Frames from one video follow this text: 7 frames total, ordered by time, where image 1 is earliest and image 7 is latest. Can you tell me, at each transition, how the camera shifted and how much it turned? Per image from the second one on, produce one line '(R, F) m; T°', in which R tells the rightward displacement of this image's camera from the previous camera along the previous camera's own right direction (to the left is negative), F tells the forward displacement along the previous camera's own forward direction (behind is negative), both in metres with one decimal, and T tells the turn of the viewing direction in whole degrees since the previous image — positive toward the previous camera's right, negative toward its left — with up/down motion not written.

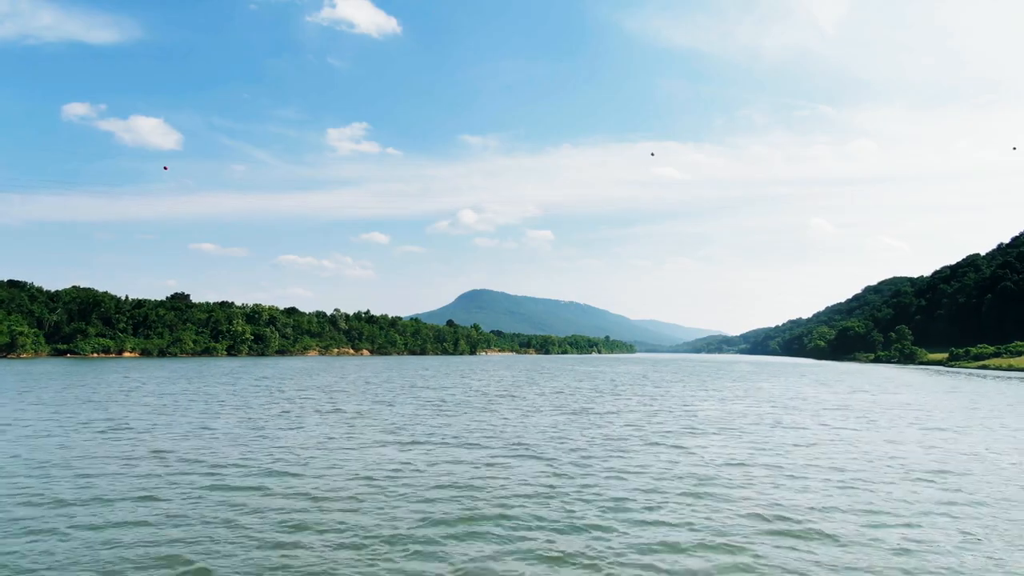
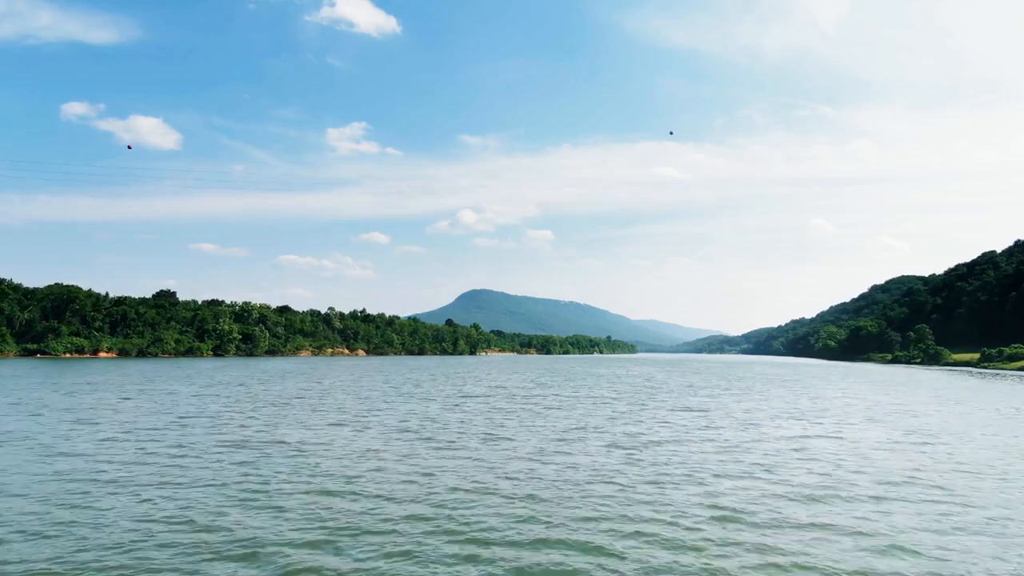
(-0.5, +8.5) m; 0°
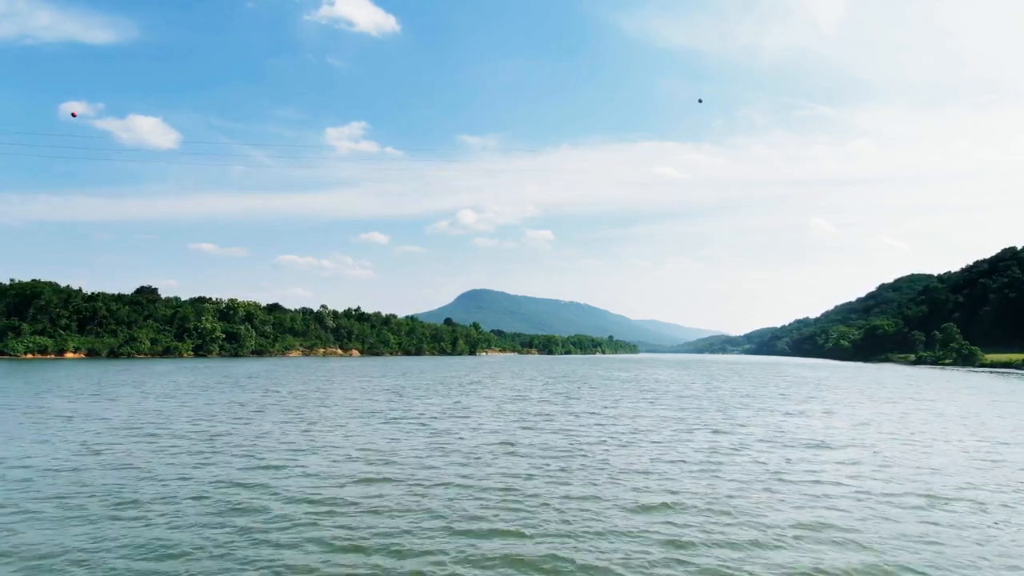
(-0.6, +10.3) m; 0°
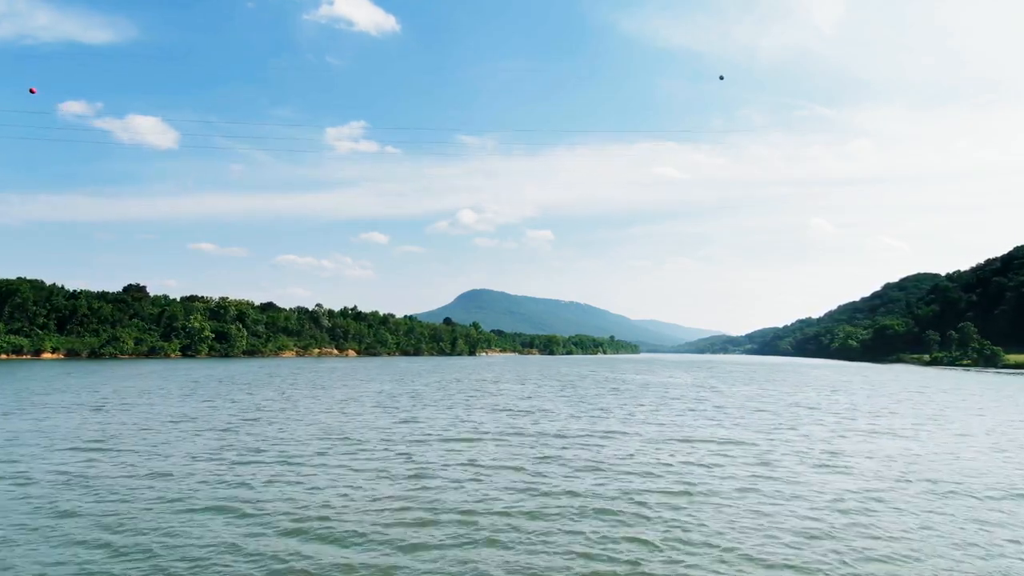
(-0.4, +6.0) m; 0°
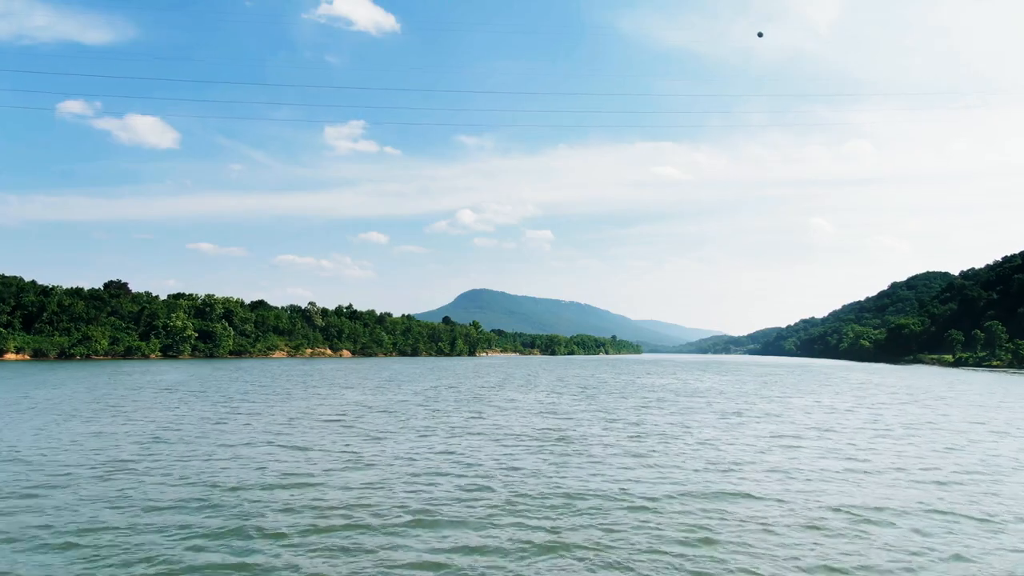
(-0.6, +8.5) m; 0°
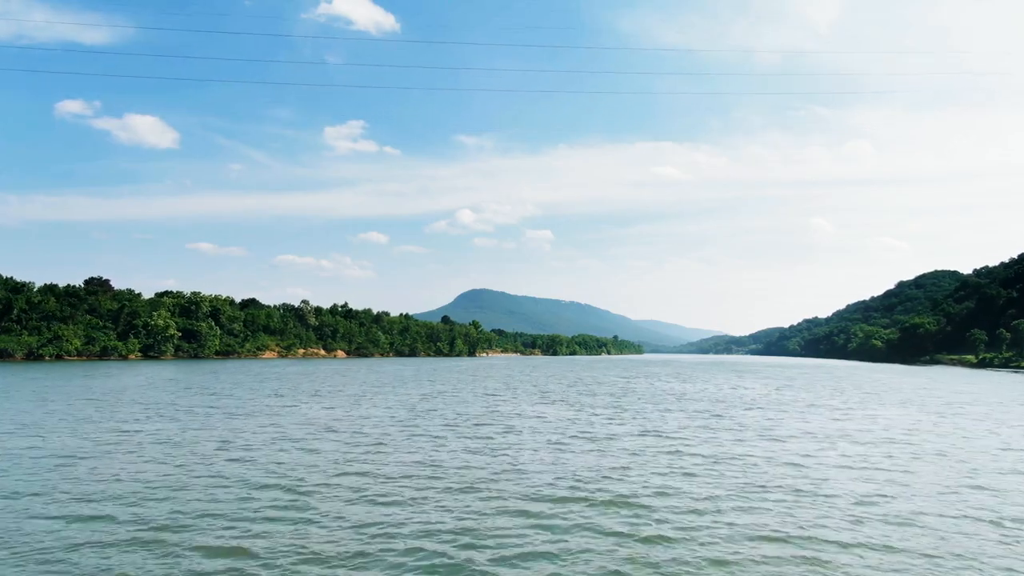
(-0.6, +7.7) m; 0°
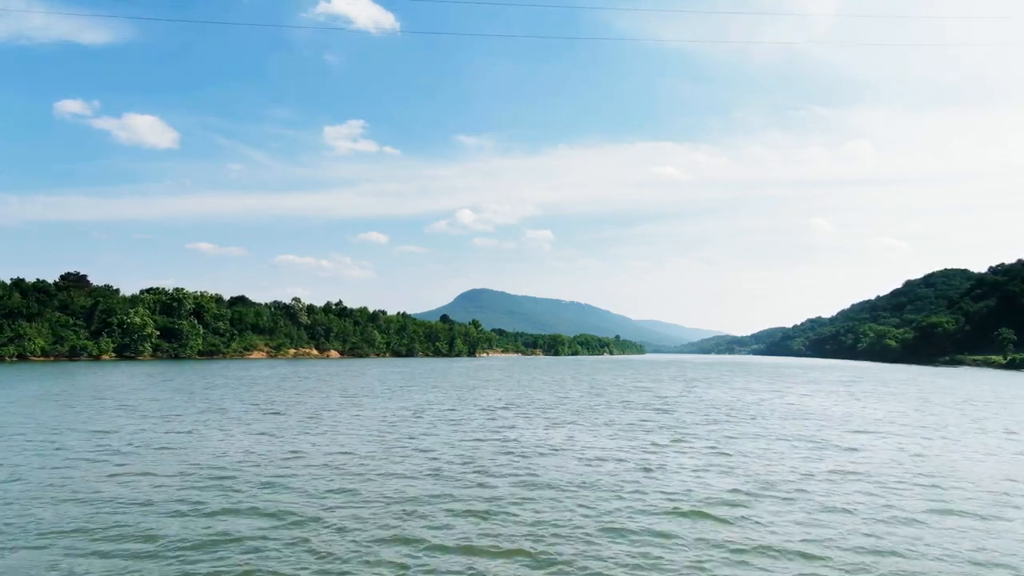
(-0.6, +8.6) m; 0°
